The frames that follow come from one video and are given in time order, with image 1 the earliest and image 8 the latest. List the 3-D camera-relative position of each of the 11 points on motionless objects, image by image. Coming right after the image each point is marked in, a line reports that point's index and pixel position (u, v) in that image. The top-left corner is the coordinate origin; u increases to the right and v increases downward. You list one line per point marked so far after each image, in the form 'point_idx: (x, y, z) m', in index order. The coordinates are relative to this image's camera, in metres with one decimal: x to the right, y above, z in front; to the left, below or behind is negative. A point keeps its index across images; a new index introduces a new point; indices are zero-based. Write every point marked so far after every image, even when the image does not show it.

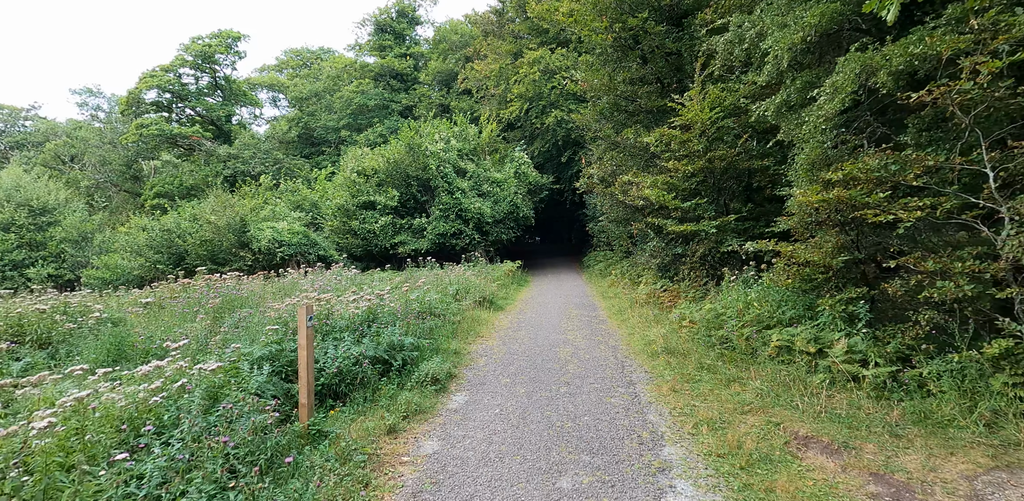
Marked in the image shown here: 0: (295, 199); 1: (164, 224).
0: (-8.3, +2.0, +19.9) m
1: (-11.8, +0.9, +17.4) m
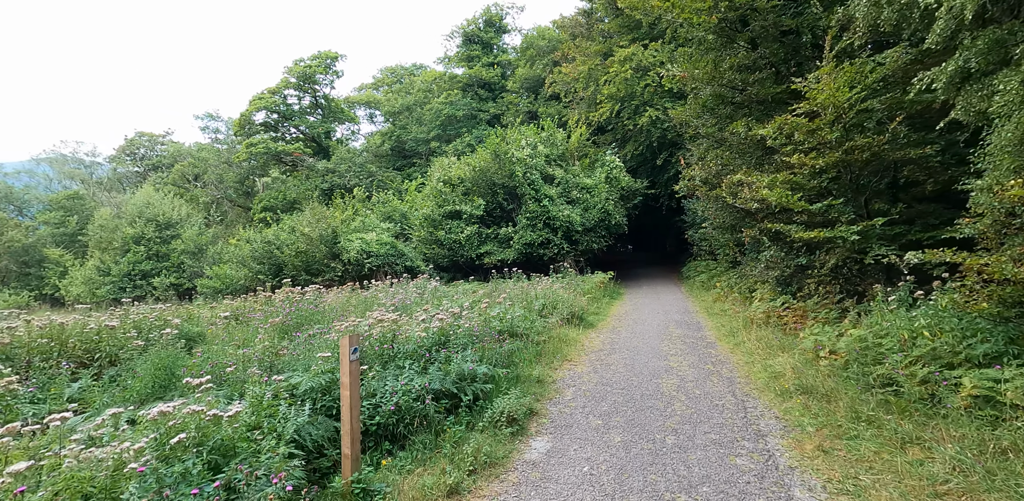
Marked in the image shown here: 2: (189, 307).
0: (-4.9, +1.6, +20.1) m
1: (-8.7, +0.5, +18.3) m
2: (-5.9, -1.1, +9.6) m
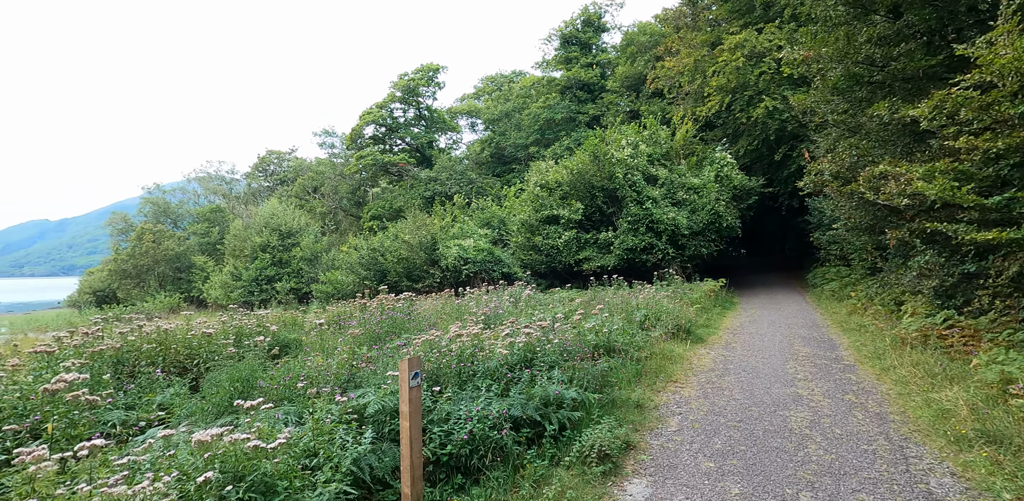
0: (-1.1, +1.3, +20.2) m
1: (-5.2, +0.2, +19.1) m
2: (-4.1, -1.2, +10.1) m
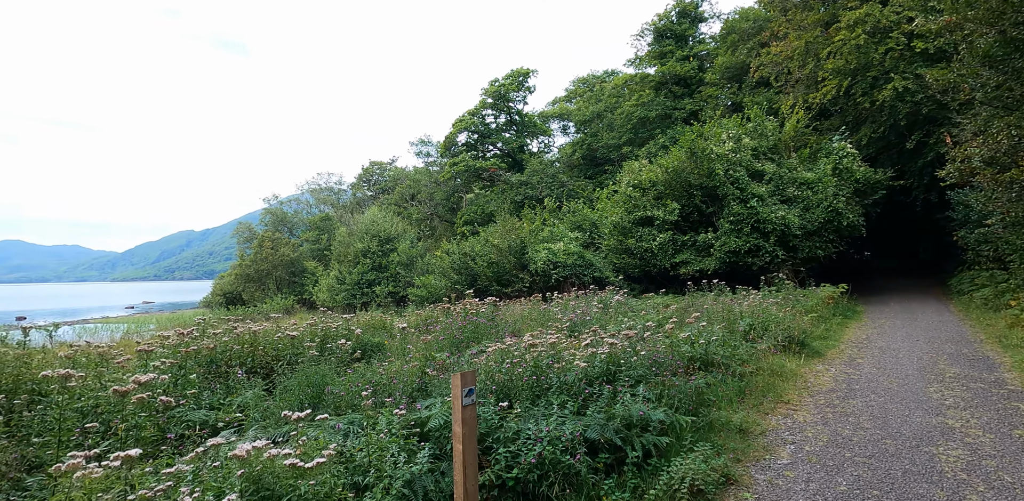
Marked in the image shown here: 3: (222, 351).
0: (+2.4, +1.2, +19.7) m
1: (-1.9, +0.1, +19.4) m
2: (-2.4, -1.3, +10.3) m
3: (-3.0, -1.1, +5.3) m
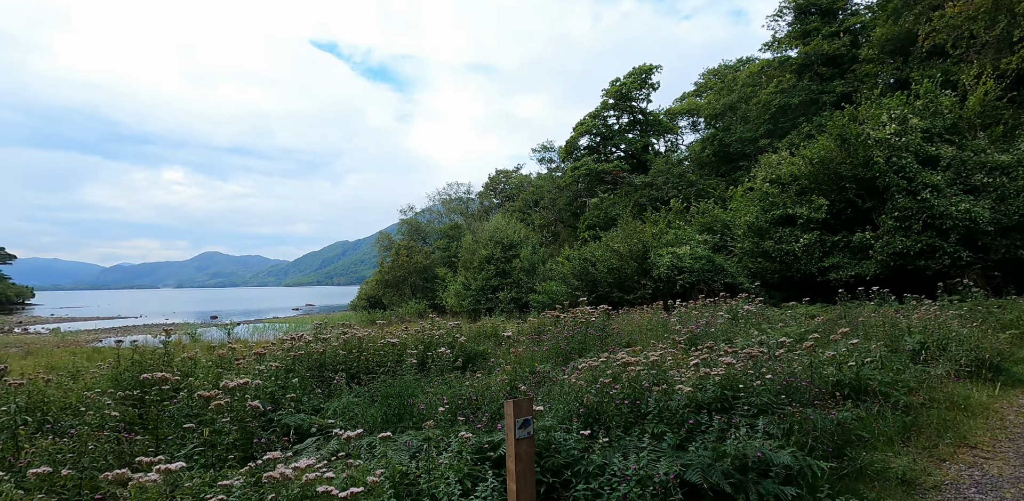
0: (+6.7, +1.0, +18.2) m
1: (+2.5, -0.1, +18.9) m
2: (-0.2, -1.4, +10.2) m
3: (-2.0, -1.2, +5.6) m
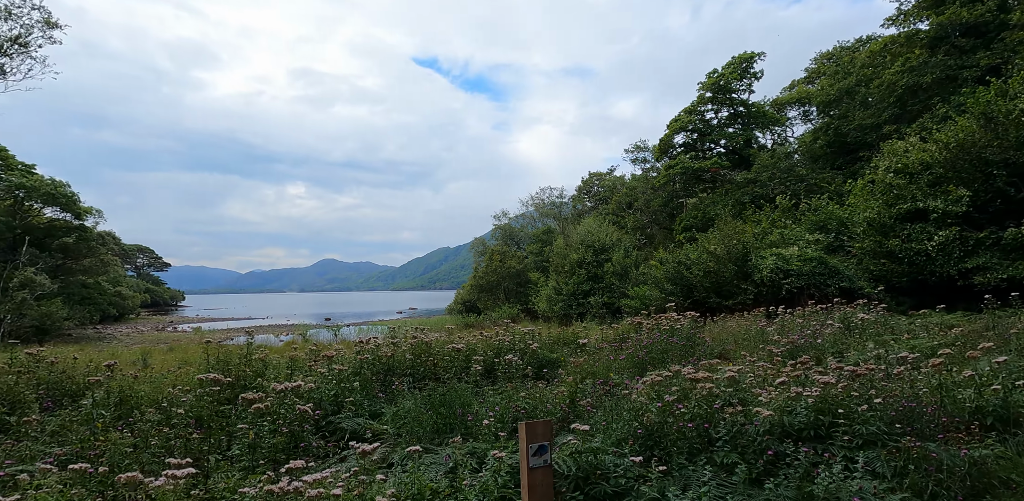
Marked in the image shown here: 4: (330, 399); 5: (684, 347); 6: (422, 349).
0: (+9.6, +1.0, +16.4) m
1: (+5.6, -0.2, +17.9) m
2: (+1.4, -1.5, +9.8) m
3: (-1.3, -1.2, +5.6) m
4: (-1.6, -1.3, +4.6) m
5: (+2.3, -1.3, +6.8) m
6: (-1.0, -1.1, +5.8) m
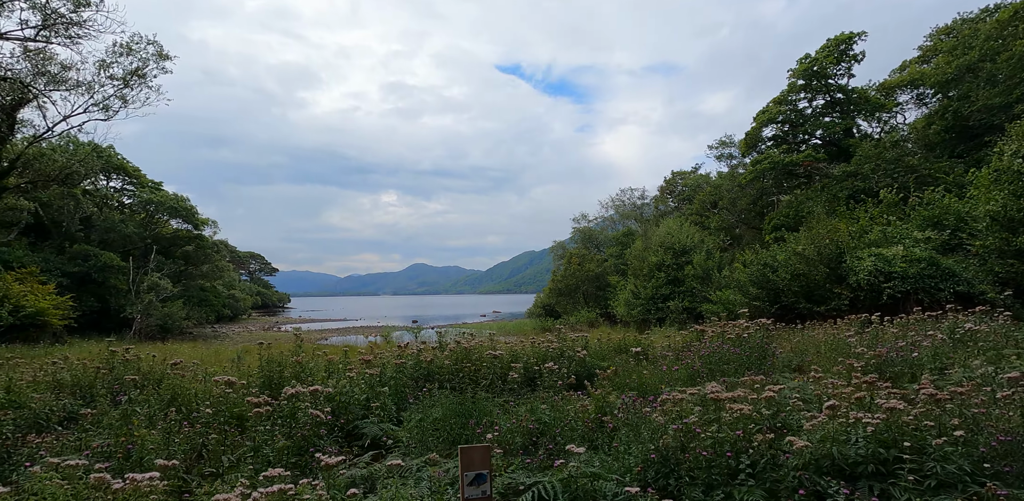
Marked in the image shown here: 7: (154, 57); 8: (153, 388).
0: (+11.6, +1.0, +14.5) m
1: (+7.9, -0.3, +16.6) m
2: (+2.4, -1.6, +9.3) m
3: (-0.8, -1.3, +5.5) m
4: (-1.3, -1.4, +4.6) m
5: (+2.8, -1.3, +6.2) m
6: (-0.6, -1.2, +5.7) m
7: (-12.6, +6.8, +18.2) m
8: (-3.8, -1.4, +5.4) m
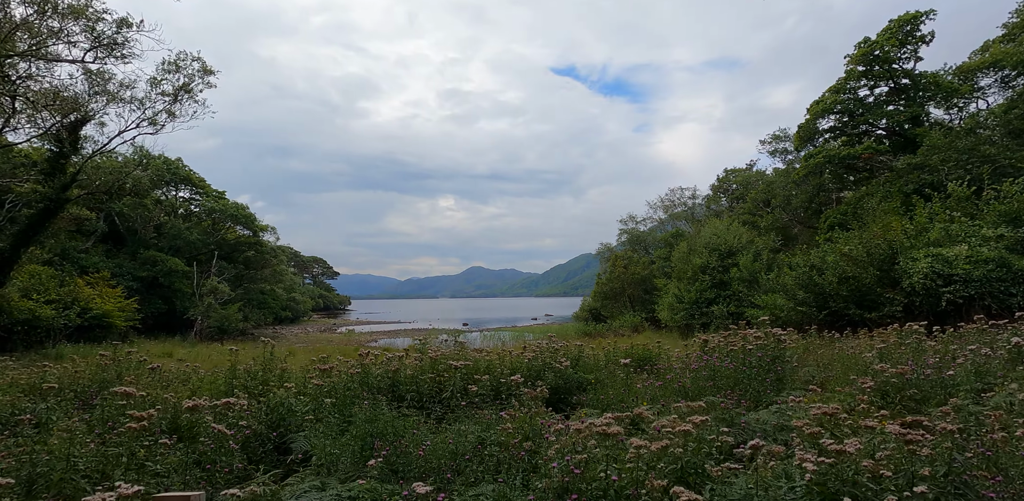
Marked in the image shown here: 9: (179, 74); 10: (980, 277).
0: (+12.1, +1.0, +12.9) m
1: (+8.7, -0.3, +15.3) m
2: (+2.4, -1.6, +8.7) m
3: (-1.2, -1.3, +5.2) m
4: (-1.8, -1.4, +4.4) m
5: (+2.5, -1.3, +5.5) m
6: (-0.9, -1.2, +5.4) m
7: (-11.6, +6.6, +19.1) m
8: (-4.2, -1.5, +5.4) m
9: (-11.8, +6.3, +18.2) m
10: (+9.8, -0.6, +10.8) m
